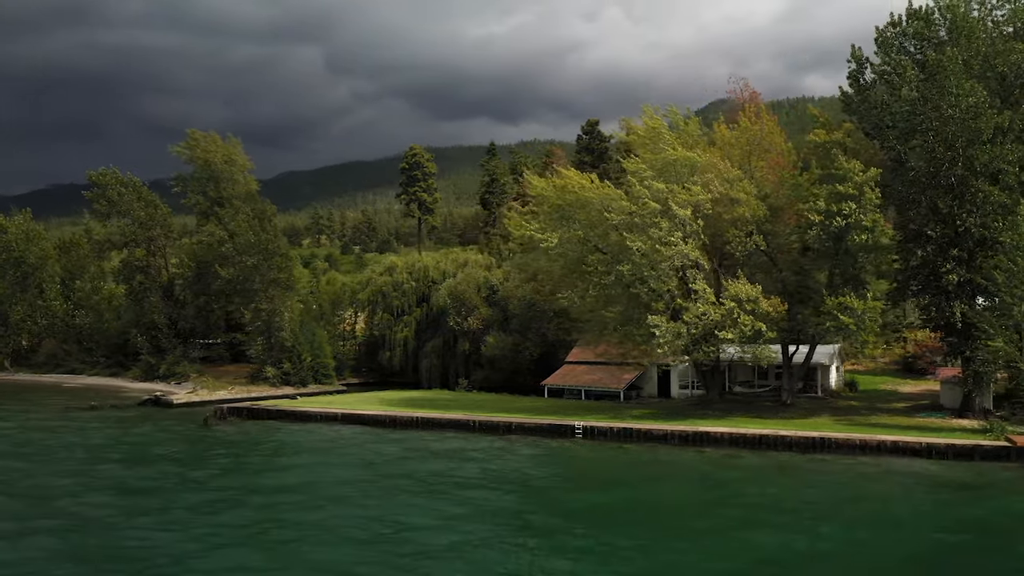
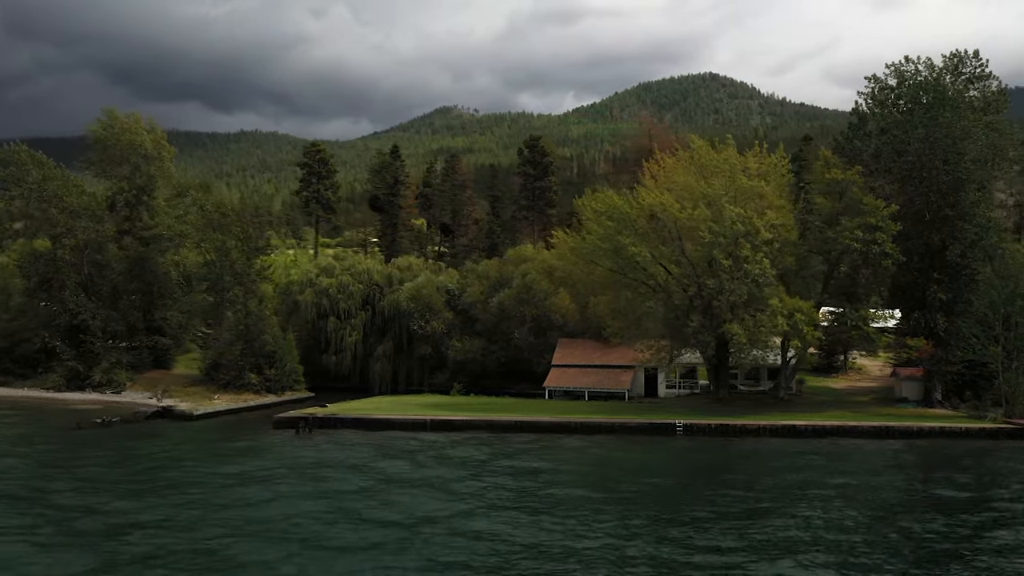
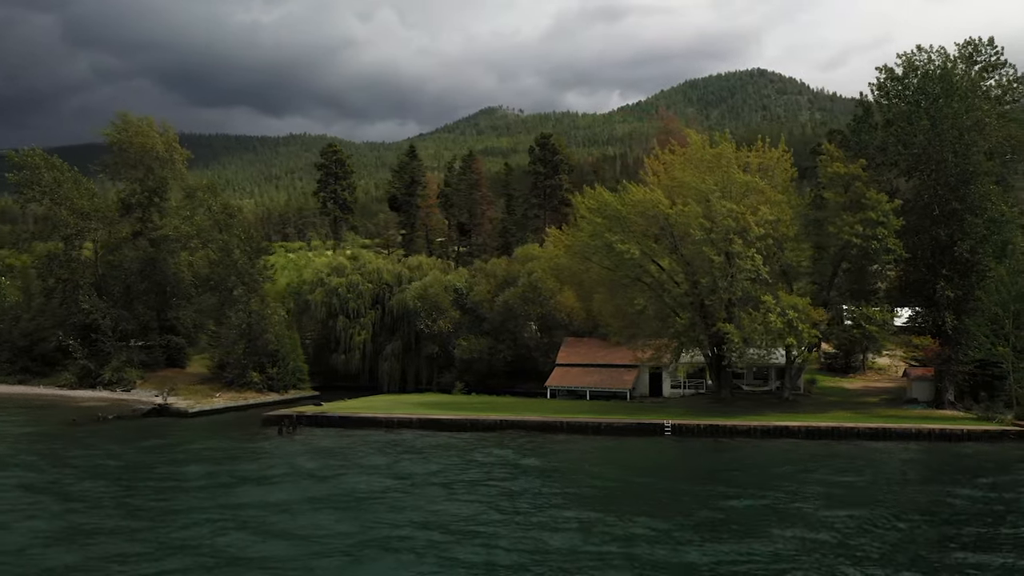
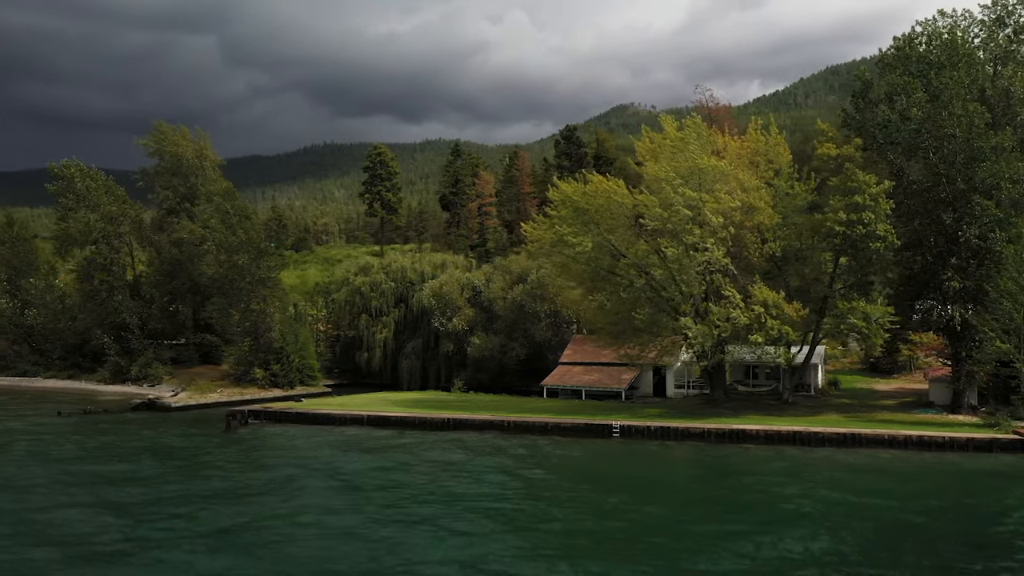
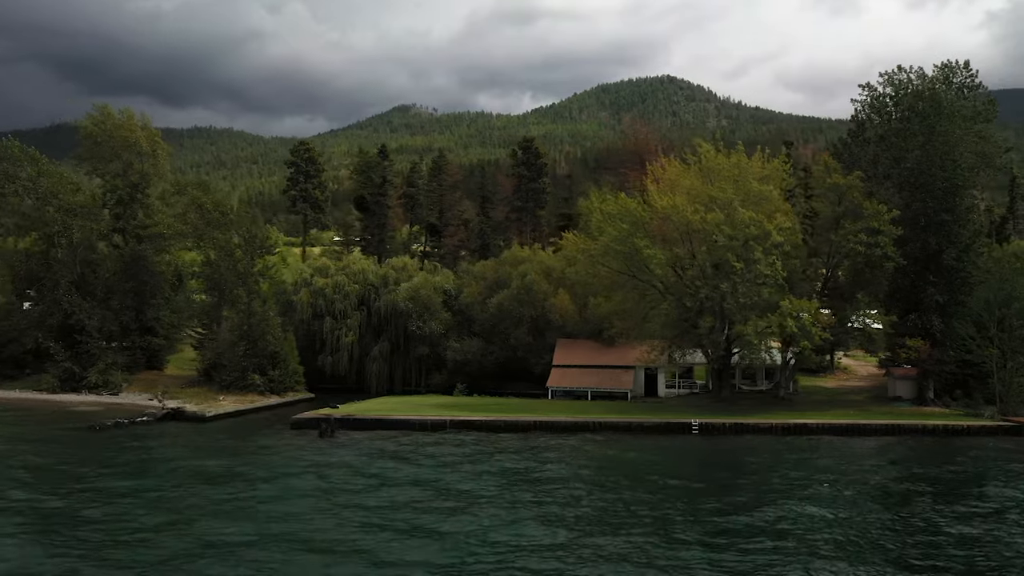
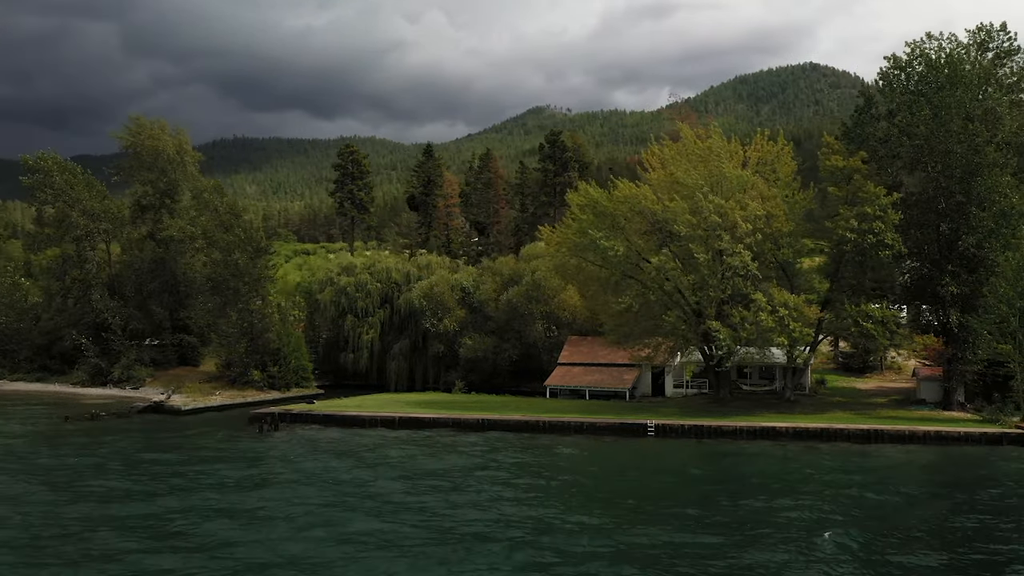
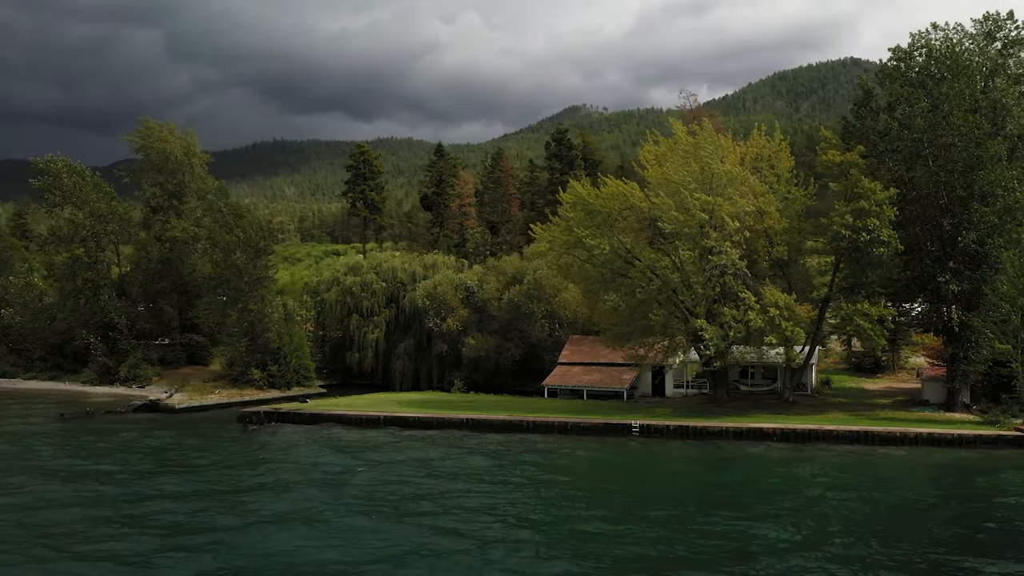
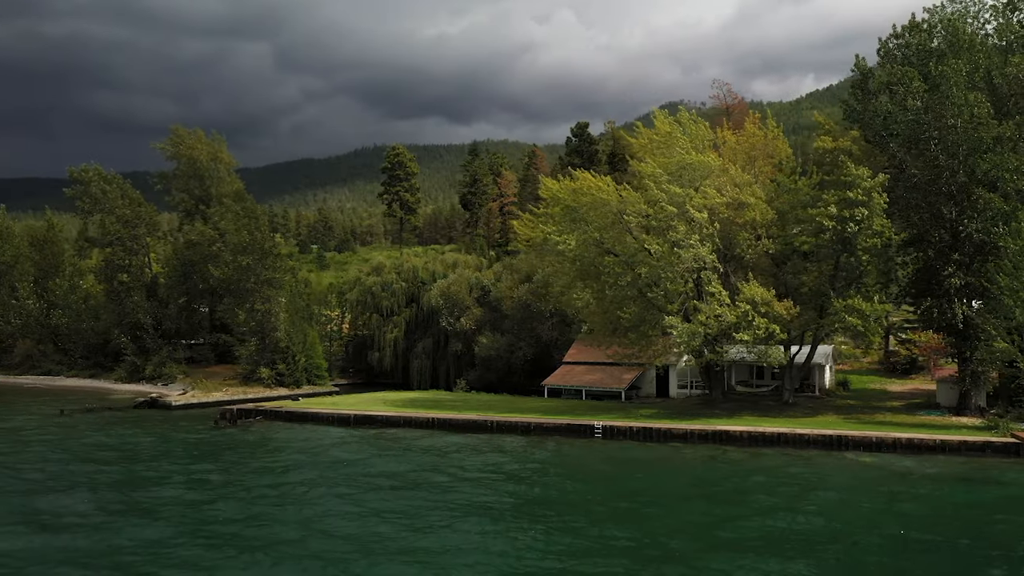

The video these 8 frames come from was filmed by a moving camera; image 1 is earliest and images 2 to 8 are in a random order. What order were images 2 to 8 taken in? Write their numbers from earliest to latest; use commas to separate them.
8, 4, 7, 6, 3, 2, 5
